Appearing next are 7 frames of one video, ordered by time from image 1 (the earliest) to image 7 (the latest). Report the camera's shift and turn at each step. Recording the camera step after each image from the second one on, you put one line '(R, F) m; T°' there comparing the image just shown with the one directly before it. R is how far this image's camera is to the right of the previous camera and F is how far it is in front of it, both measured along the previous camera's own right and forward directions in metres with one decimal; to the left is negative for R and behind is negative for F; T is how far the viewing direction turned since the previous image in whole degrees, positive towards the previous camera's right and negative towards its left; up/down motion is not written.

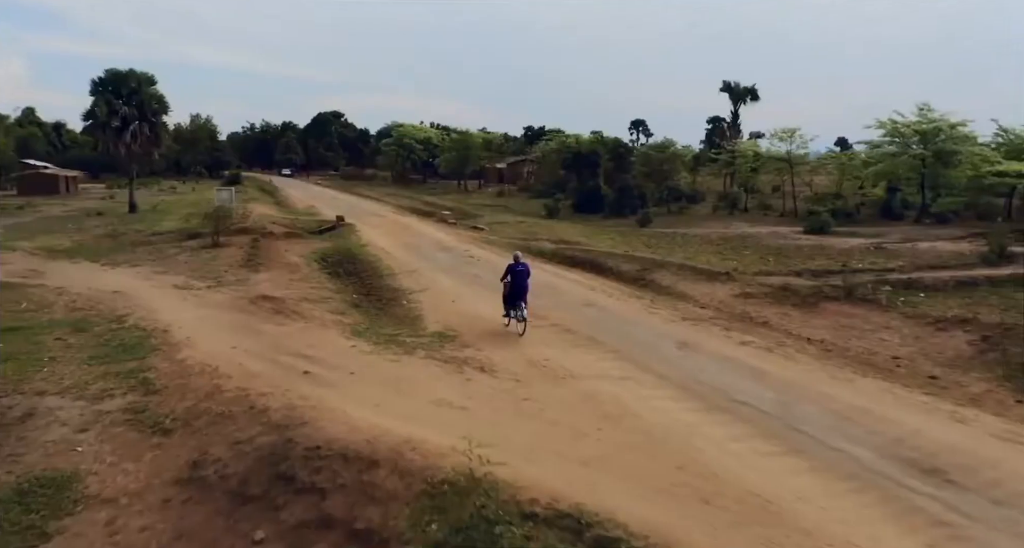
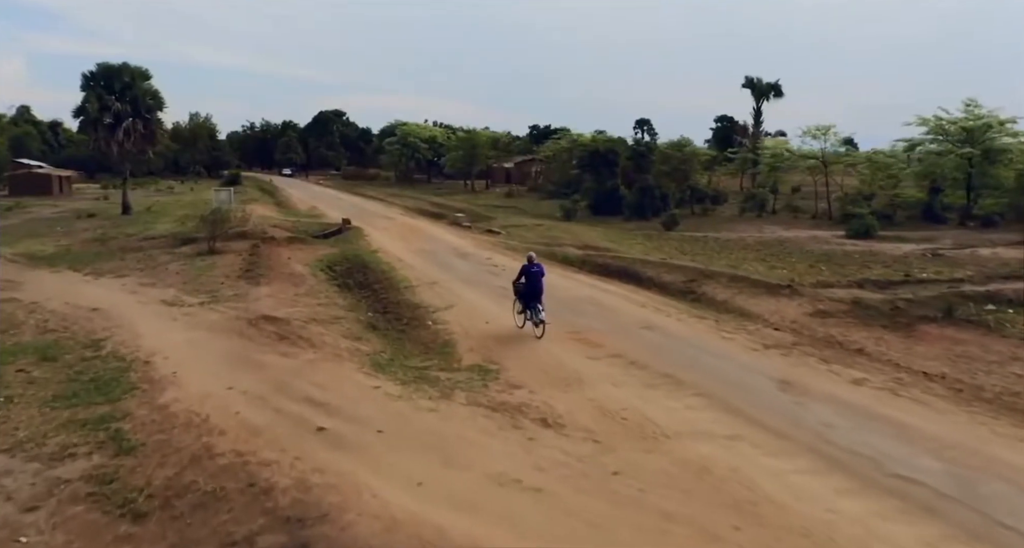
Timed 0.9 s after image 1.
(-1.0, +2.8) m; 0°
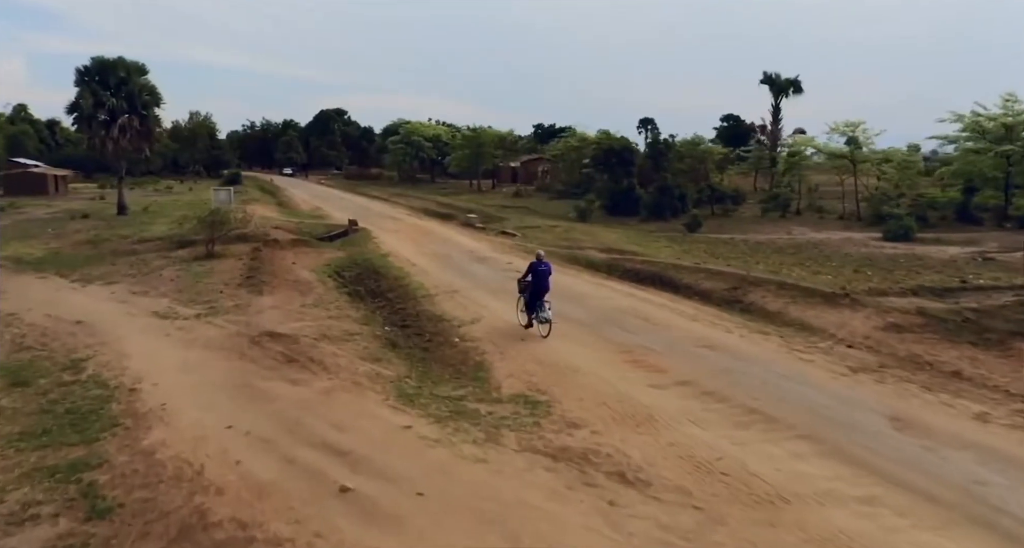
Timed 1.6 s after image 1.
(-0.7, +2.0) m; 0°
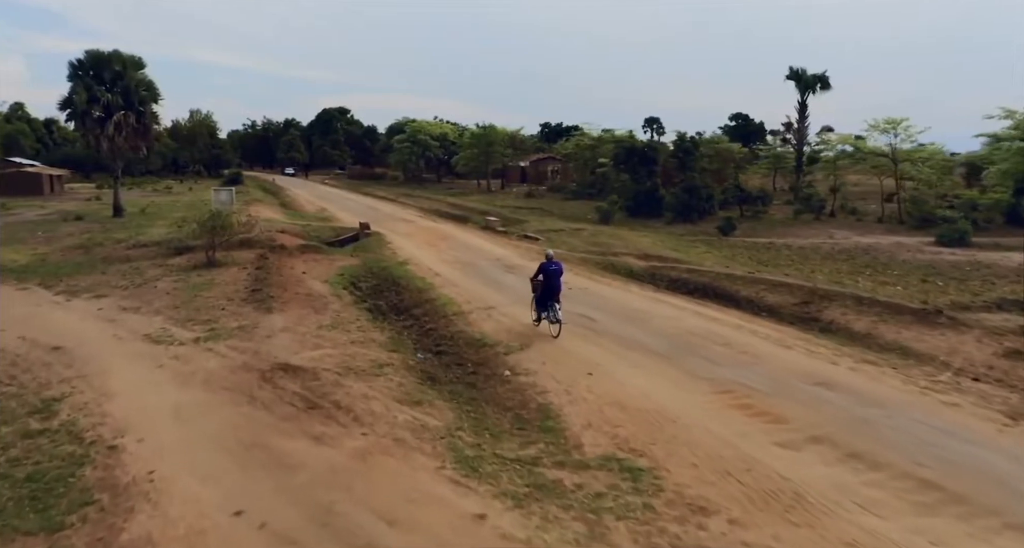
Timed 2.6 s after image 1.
(-1.0, +2.5) m; 0°
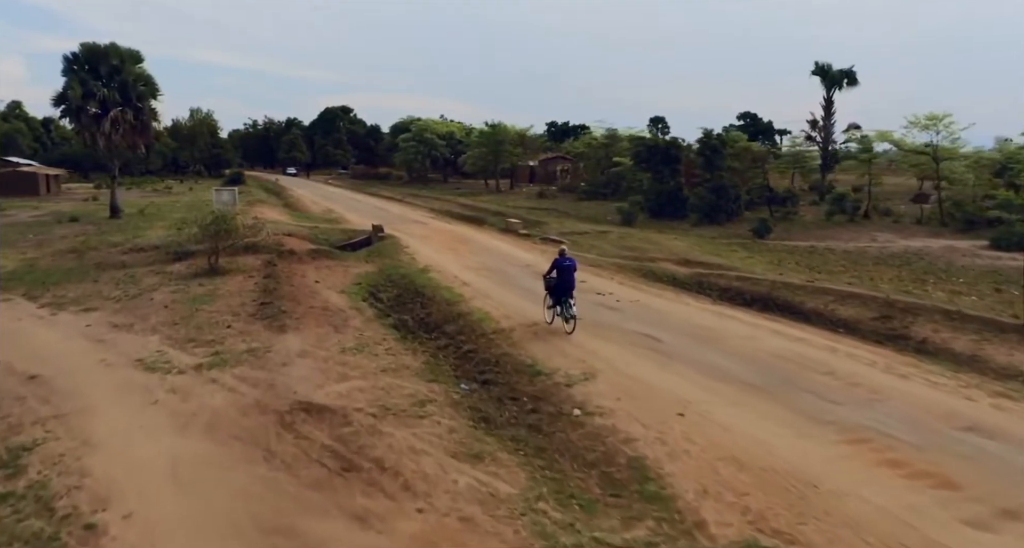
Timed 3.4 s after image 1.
(-0.9, +2.2) m; 0°
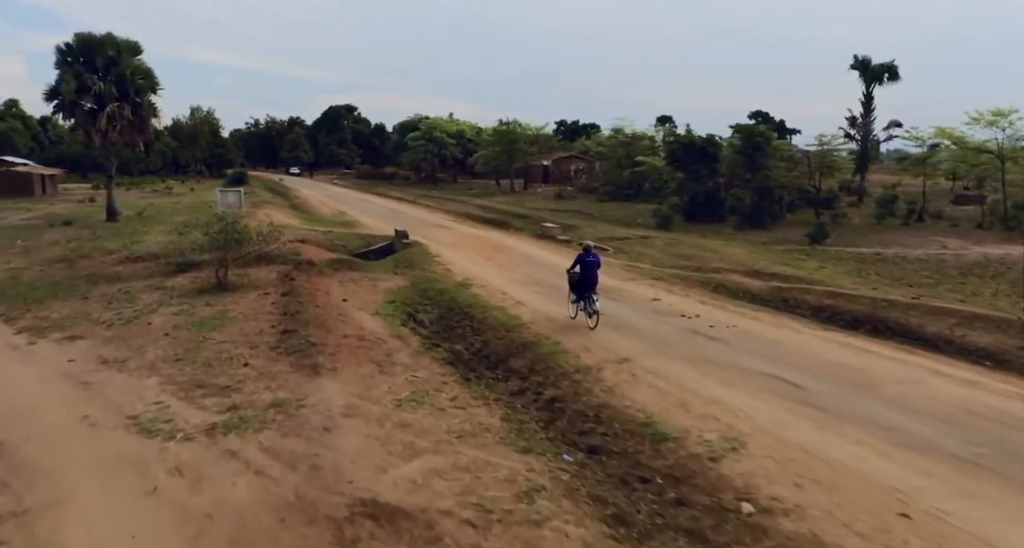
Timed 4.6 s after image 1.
(-1.3, +2.9) m; 0°
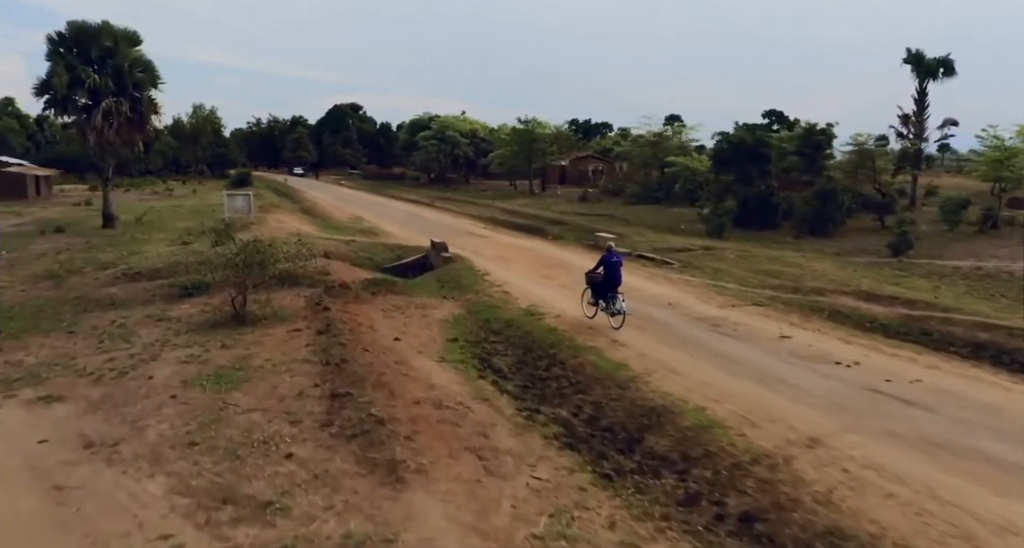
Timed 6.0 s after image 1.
(-1.7, +3.4) m; 0°
